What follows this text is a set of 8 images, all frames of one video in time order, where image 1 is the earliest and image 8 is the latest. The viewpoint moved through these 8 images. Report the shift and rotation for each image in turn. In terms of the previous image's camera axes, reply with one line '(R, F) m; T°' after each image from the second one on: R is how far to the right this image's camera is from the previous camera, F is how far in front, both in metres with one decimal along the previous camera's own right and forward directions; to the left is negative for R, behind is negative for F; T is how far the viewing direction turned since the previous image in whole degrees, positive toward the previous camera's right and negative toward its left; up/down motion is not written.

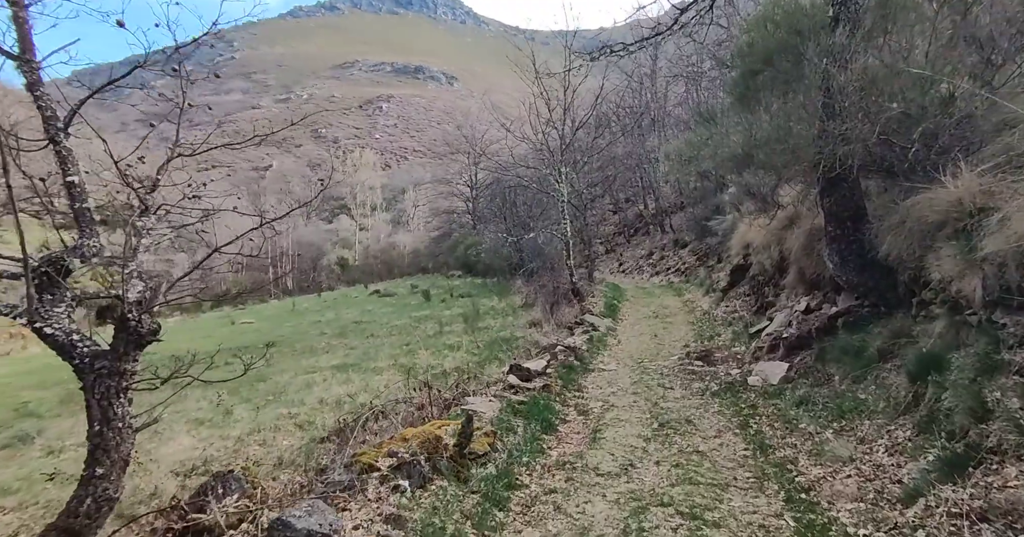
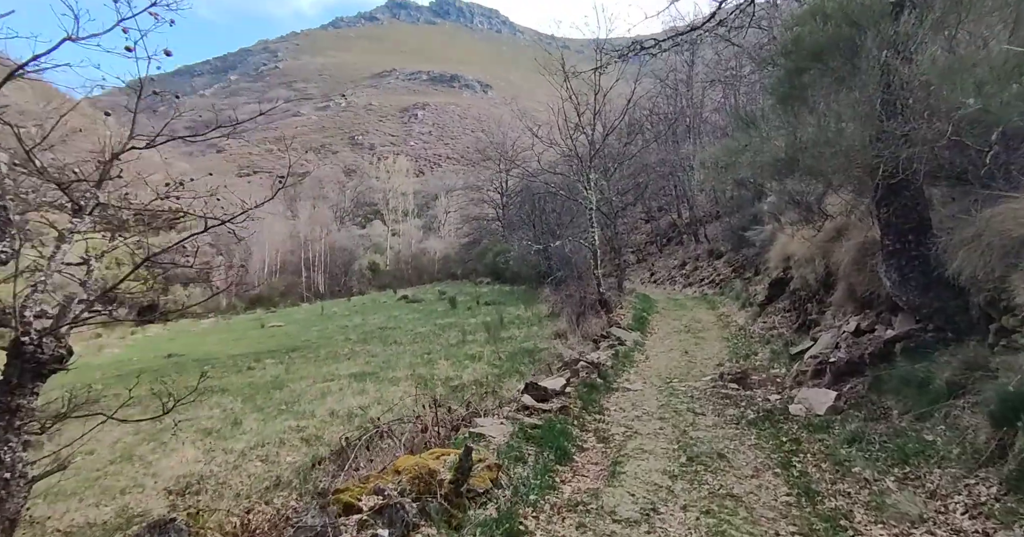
(+0.2, +0.6) m; -3°
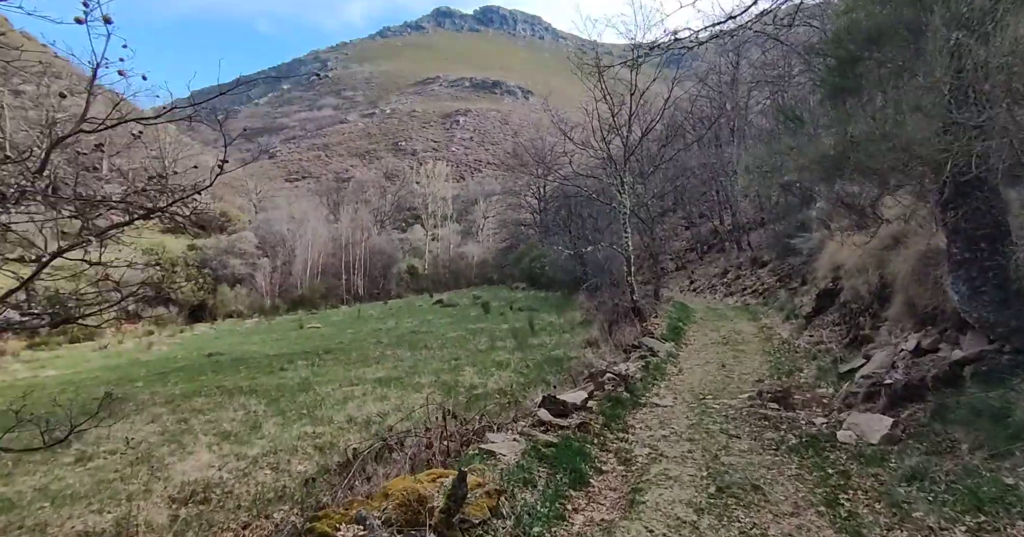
(+0.2, +0.5) m; -4°
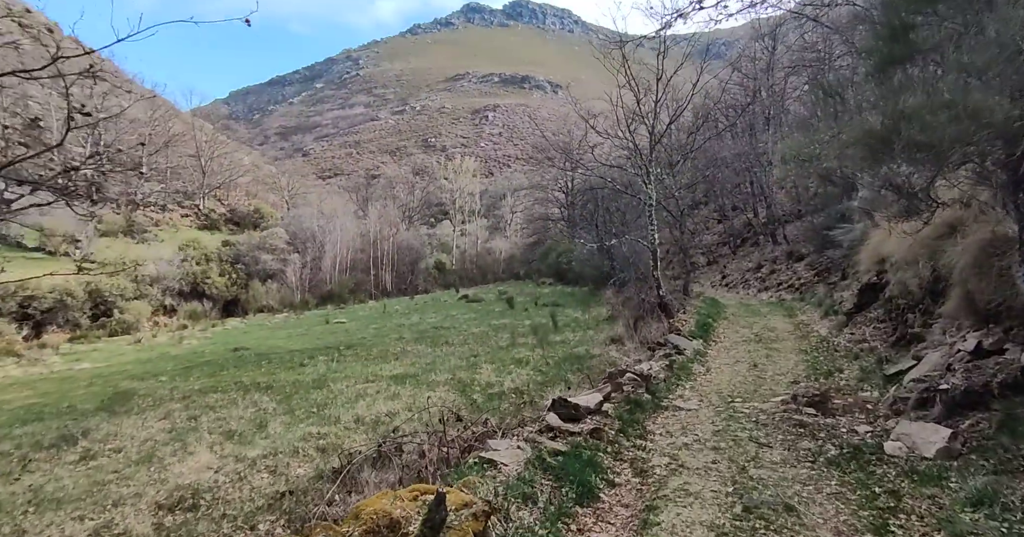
(+0.2, +0.5) m; -3°
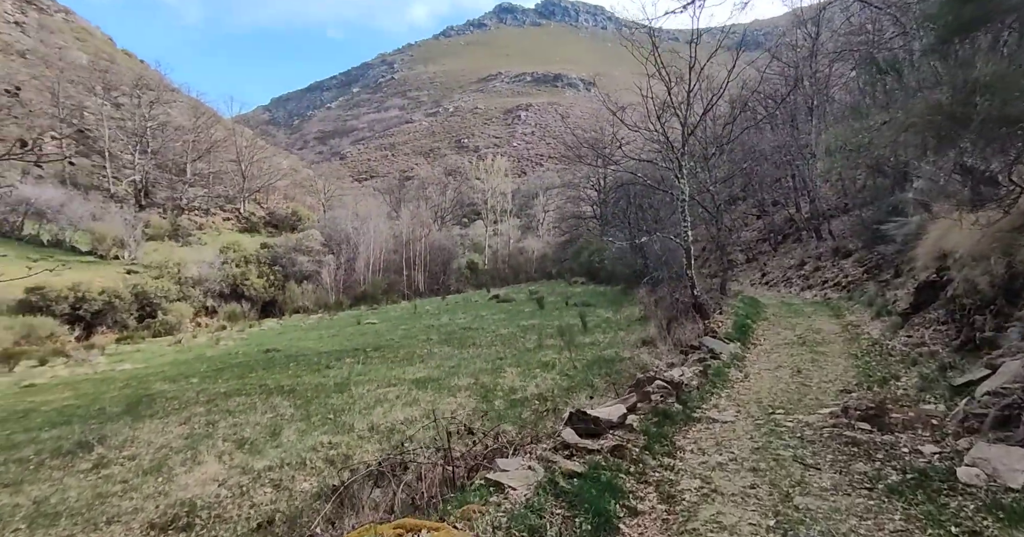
(+0.2, +0.5) m; -3°
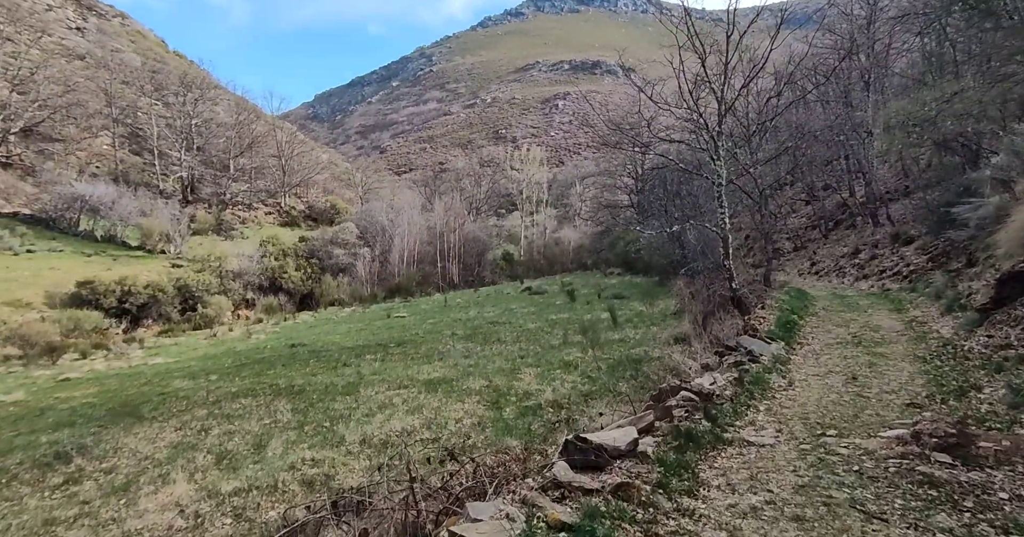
(+0.4, +1.0) m; -4°
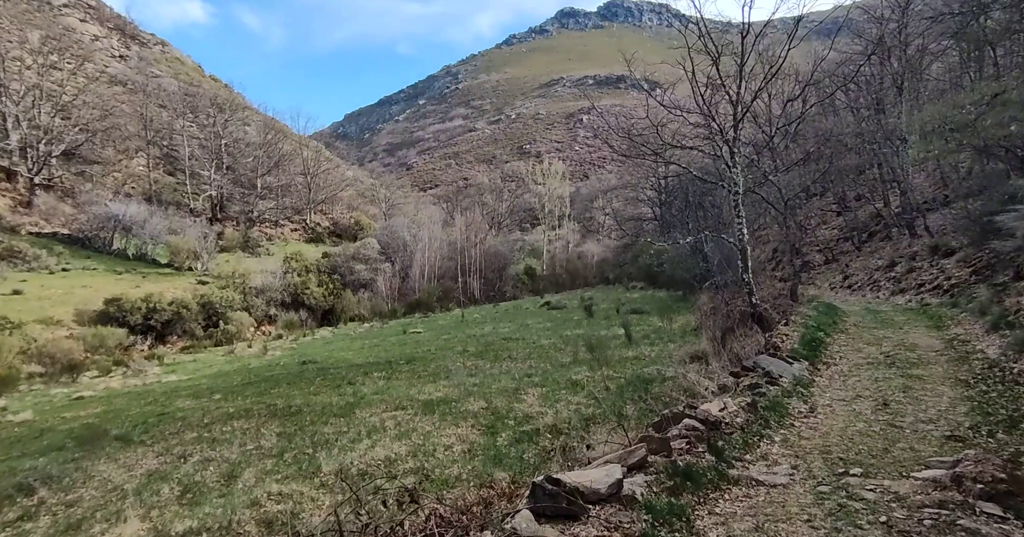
(+0.4, +0.6) m; -2°
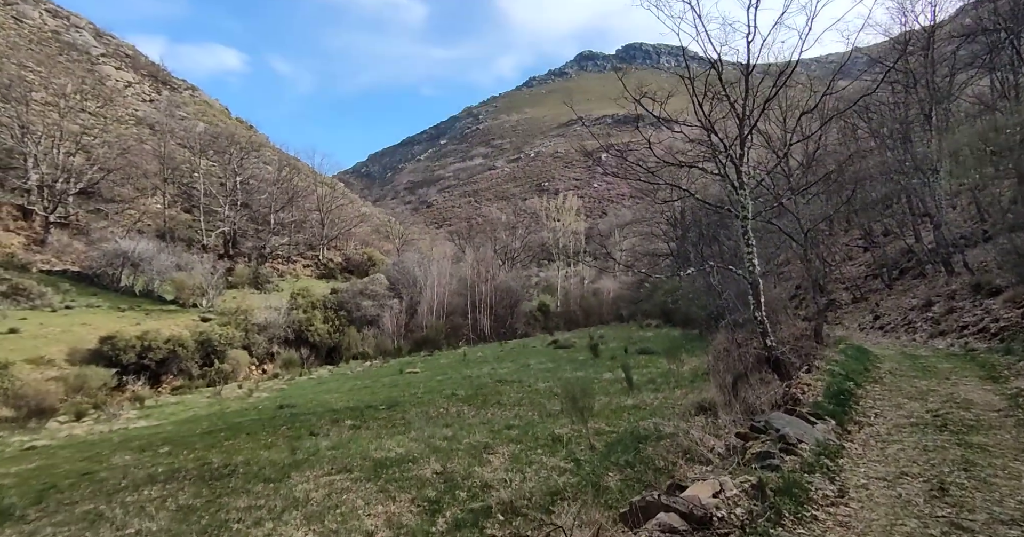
(+0.8, +1.7) m; -2°
